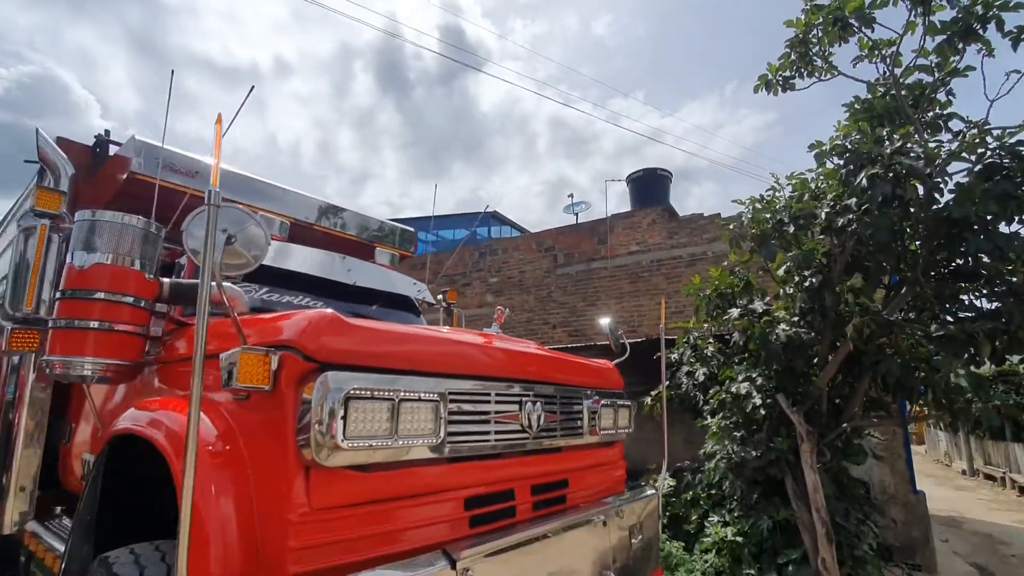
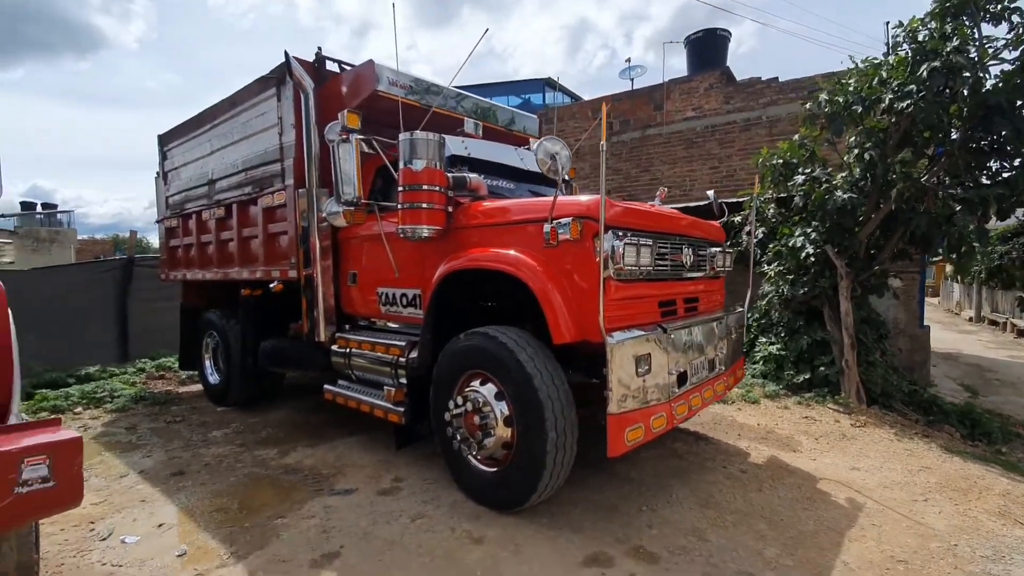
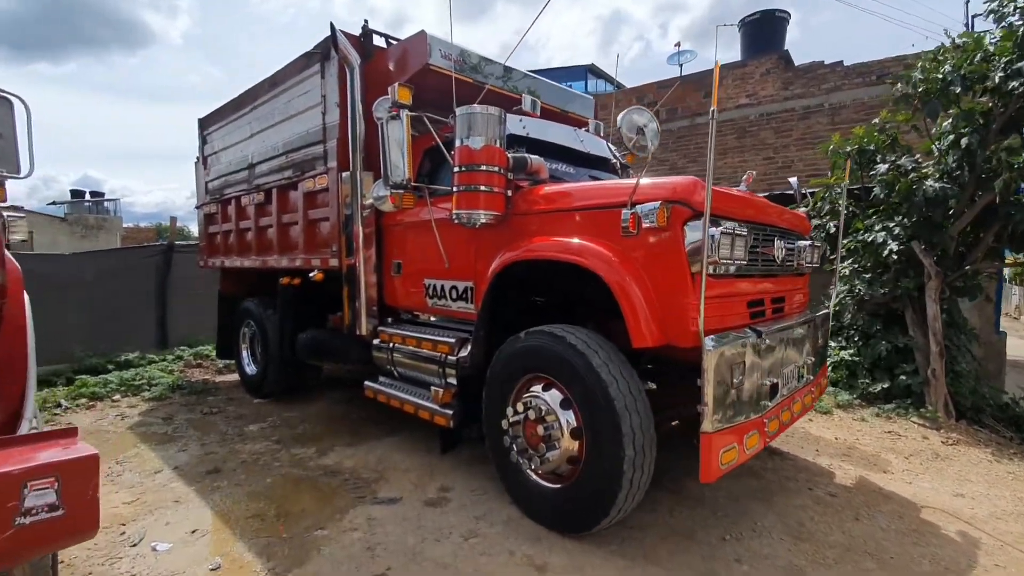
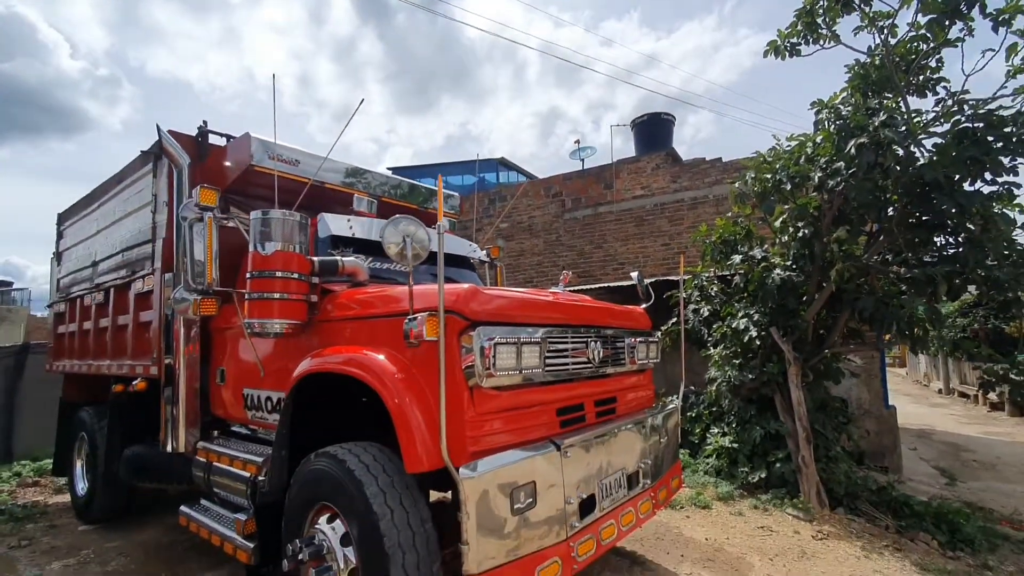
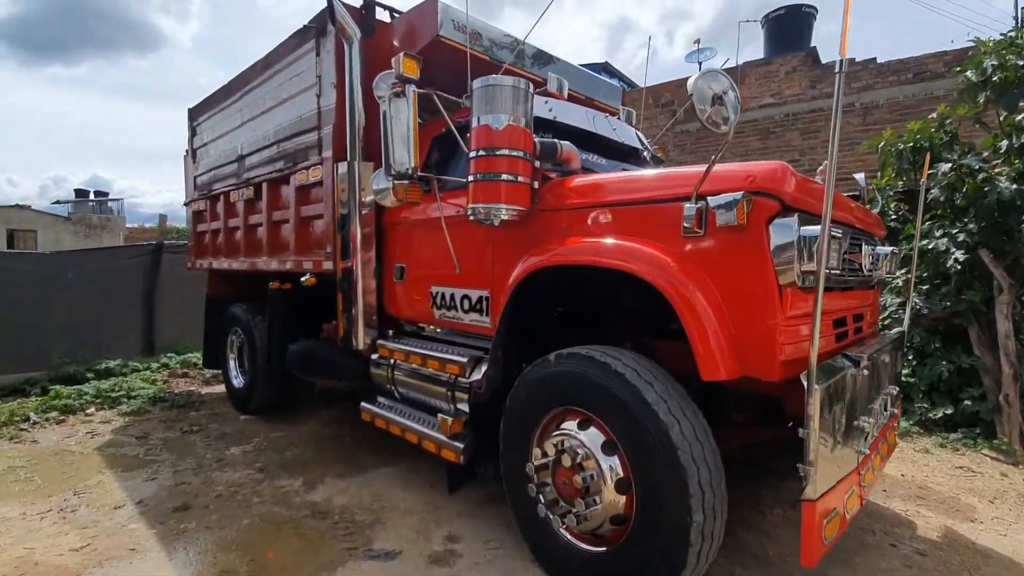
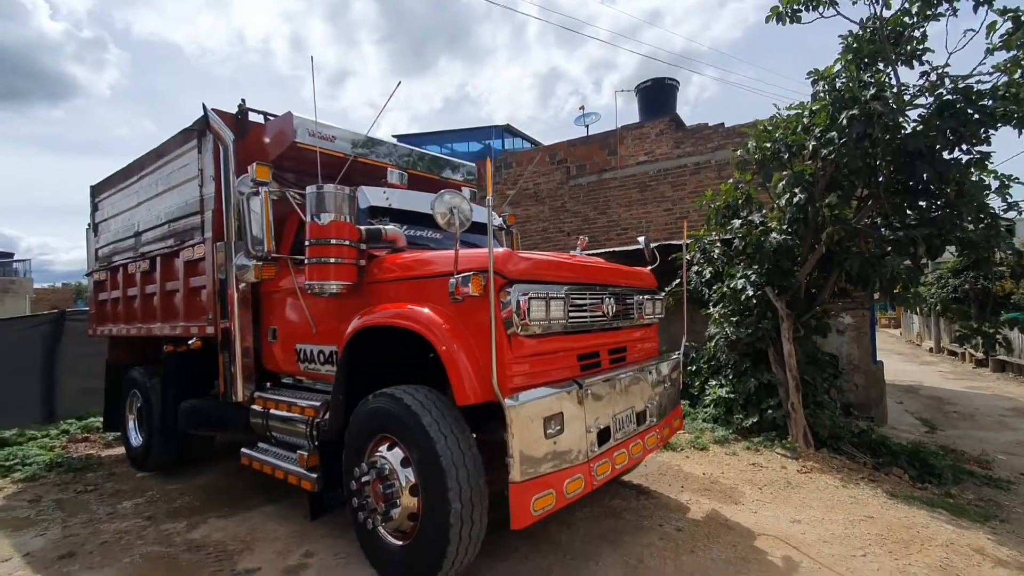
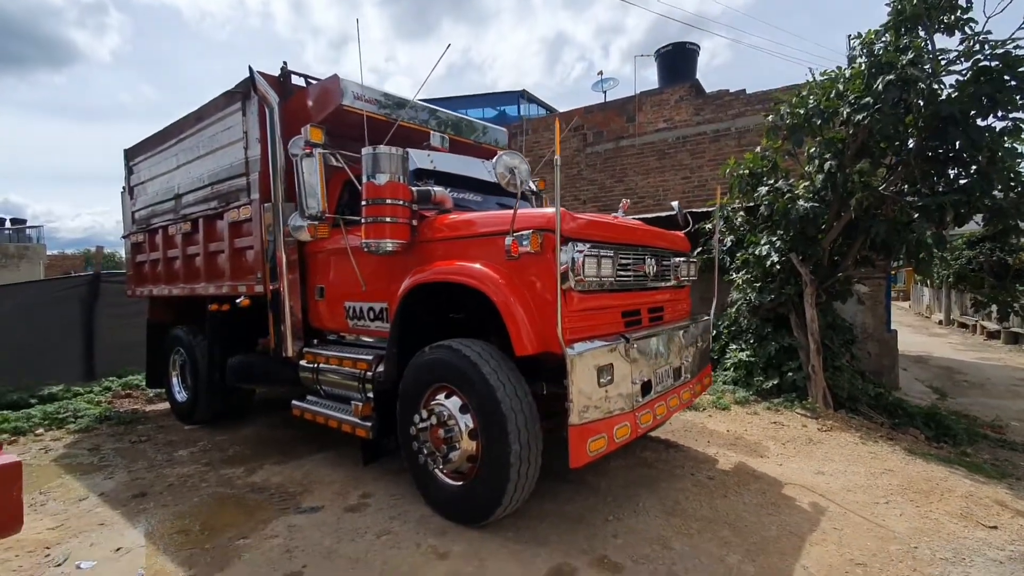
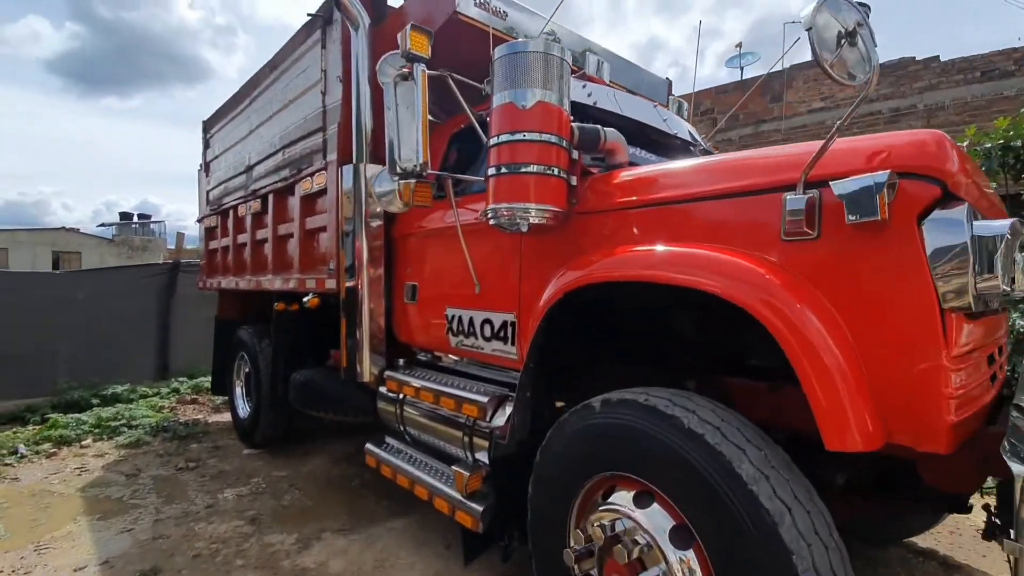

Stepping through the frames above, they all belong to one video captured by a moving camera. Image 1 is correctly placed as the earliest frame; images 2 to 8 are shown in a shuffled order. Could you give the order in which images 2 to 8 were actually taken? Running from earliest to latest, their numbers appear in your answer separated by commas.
4, 6, 7, 2, 3, 5, 8
